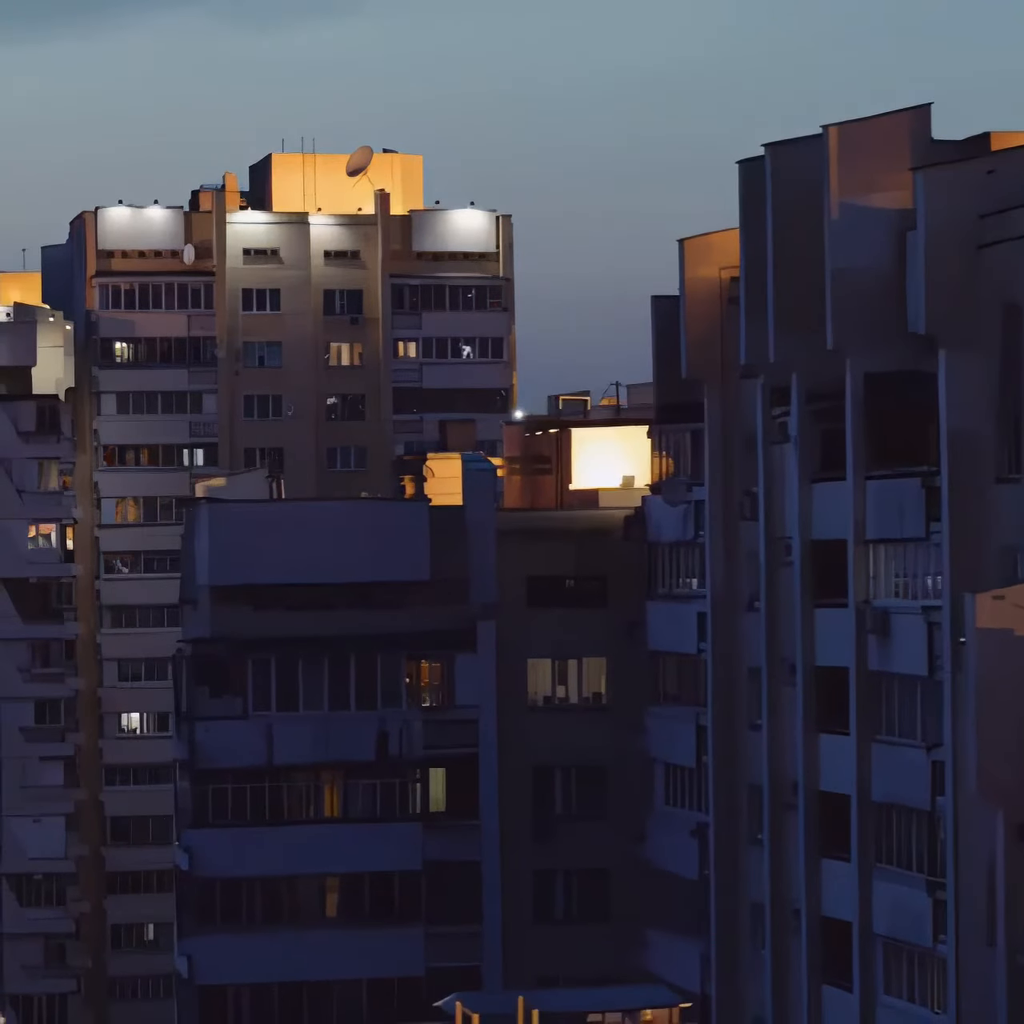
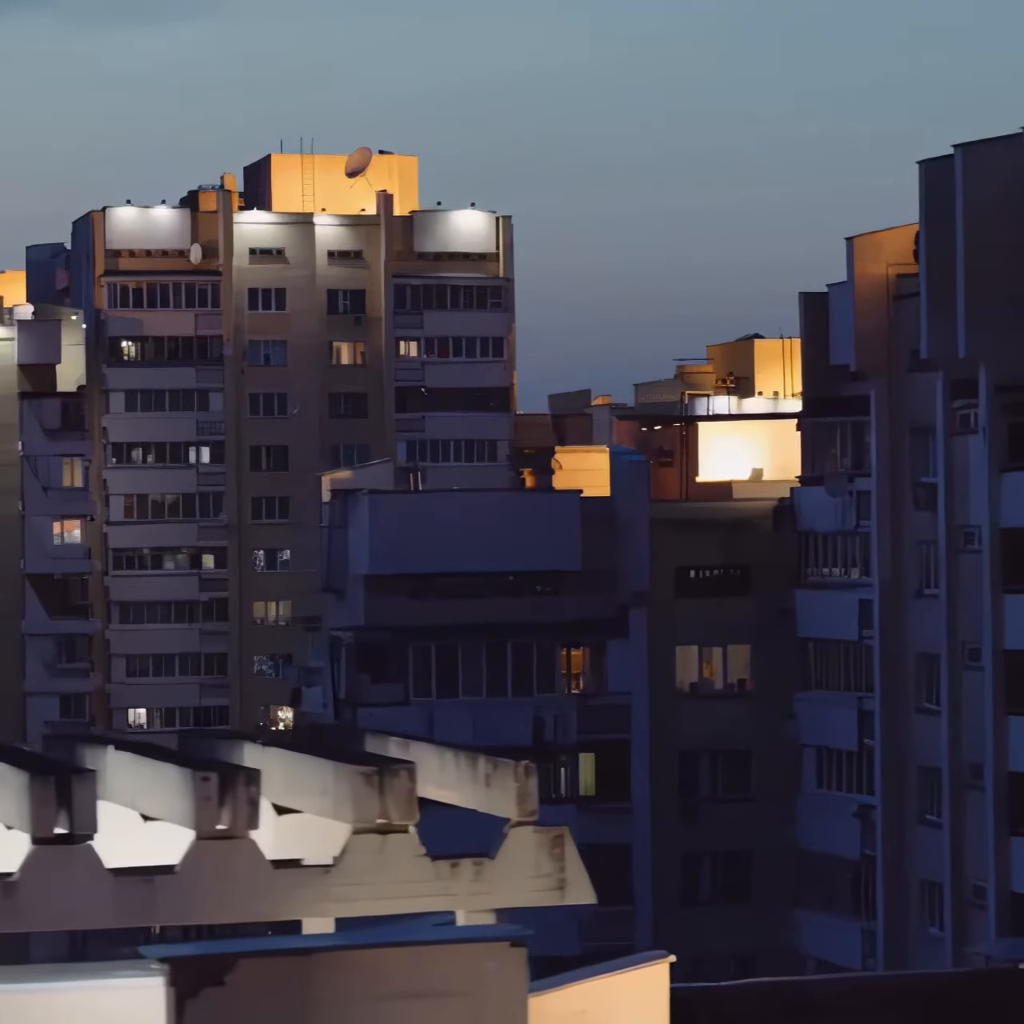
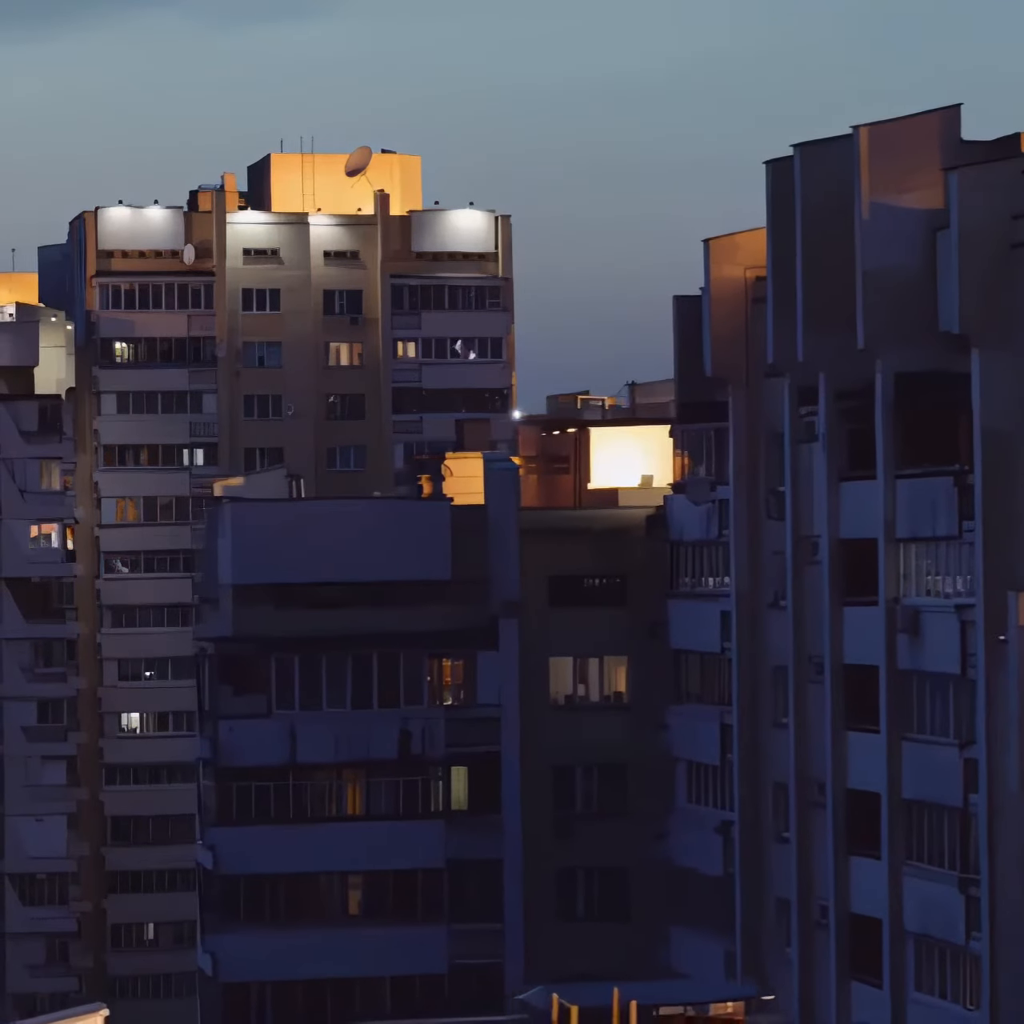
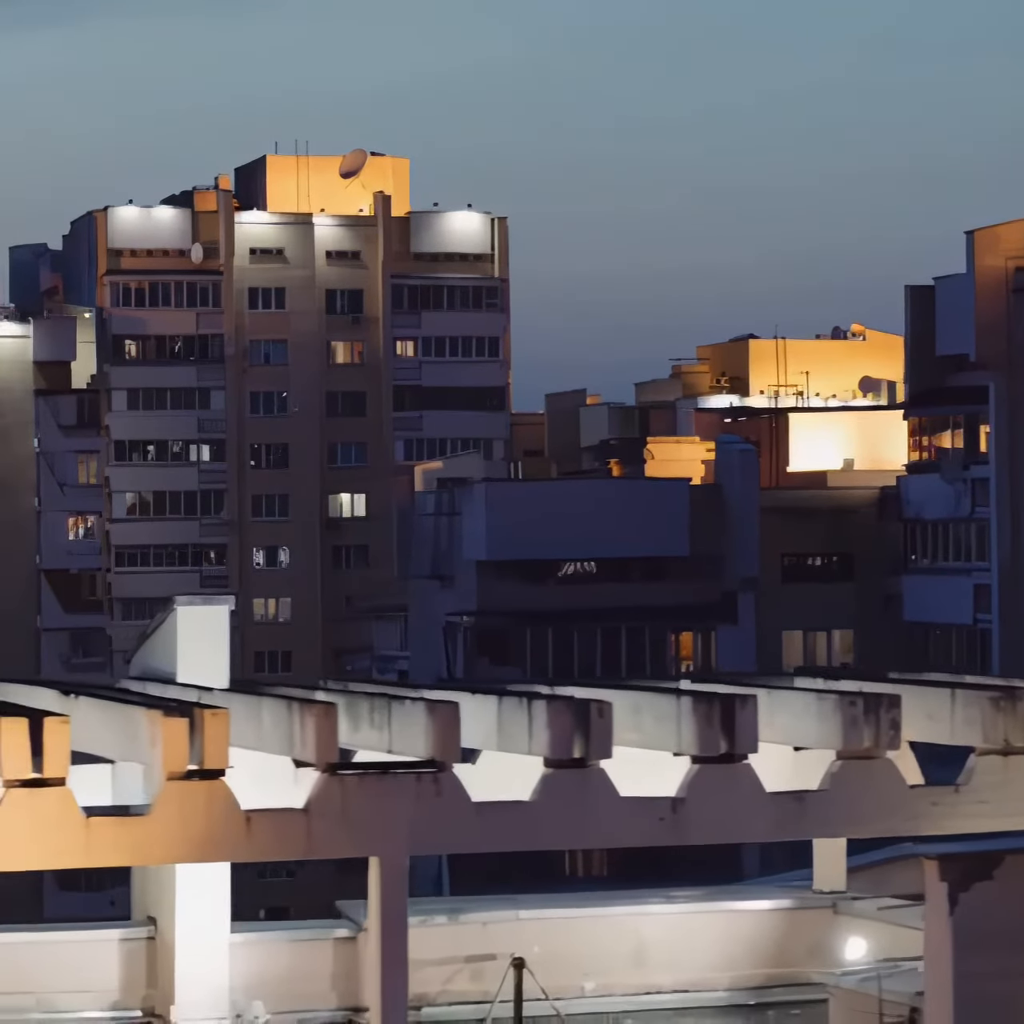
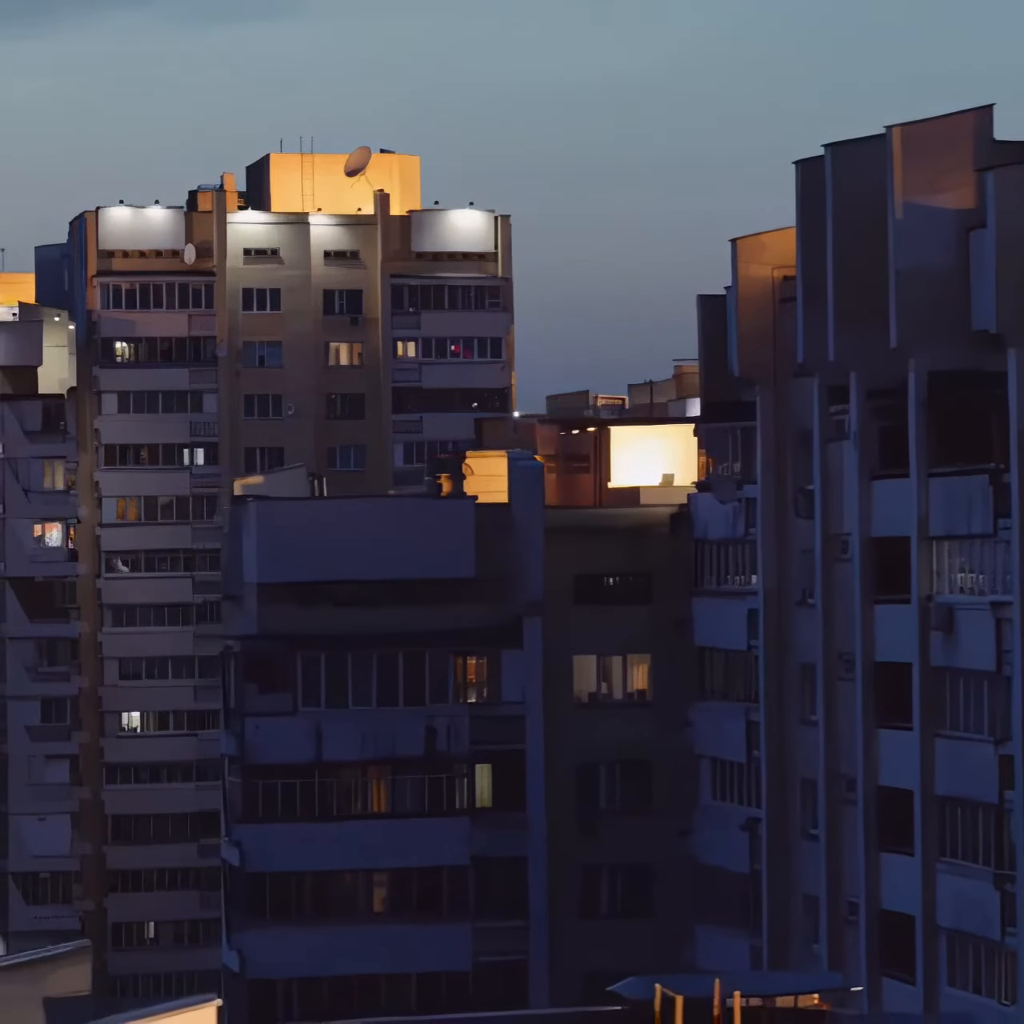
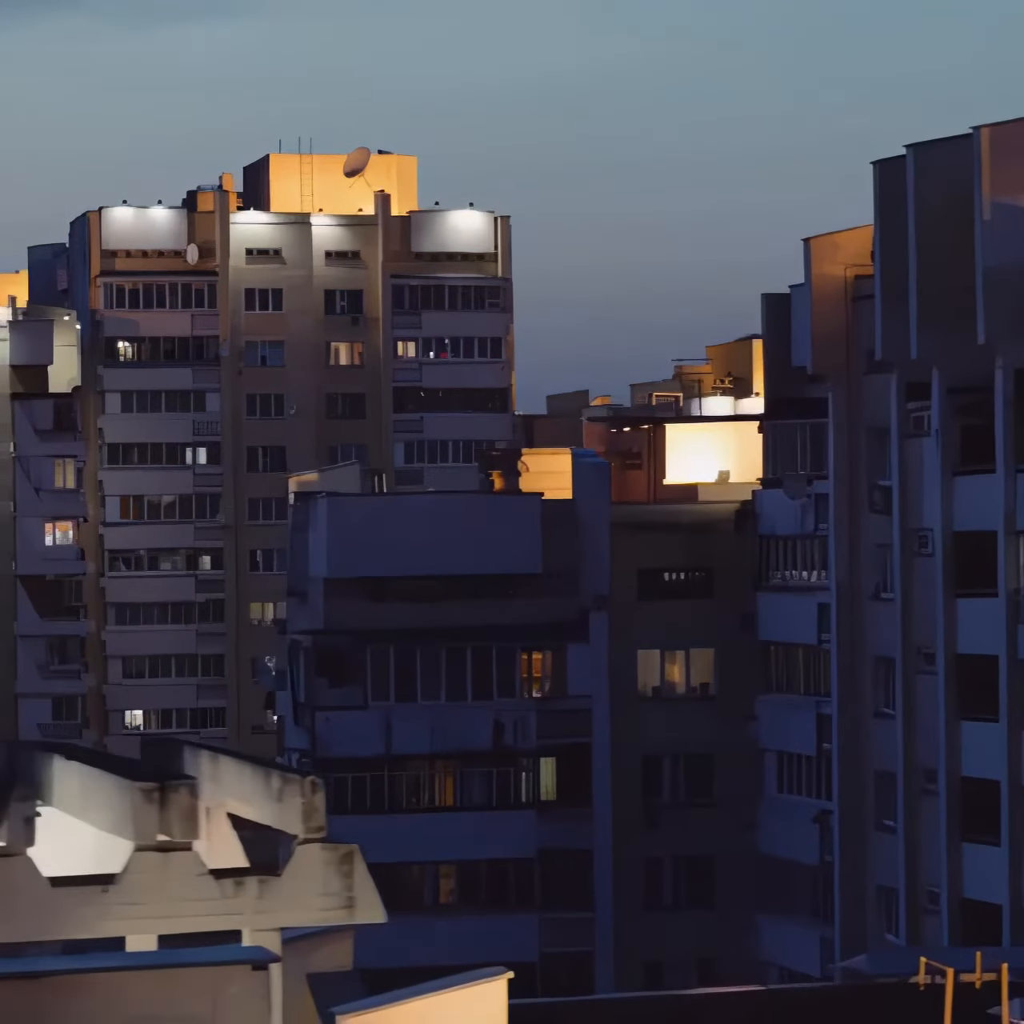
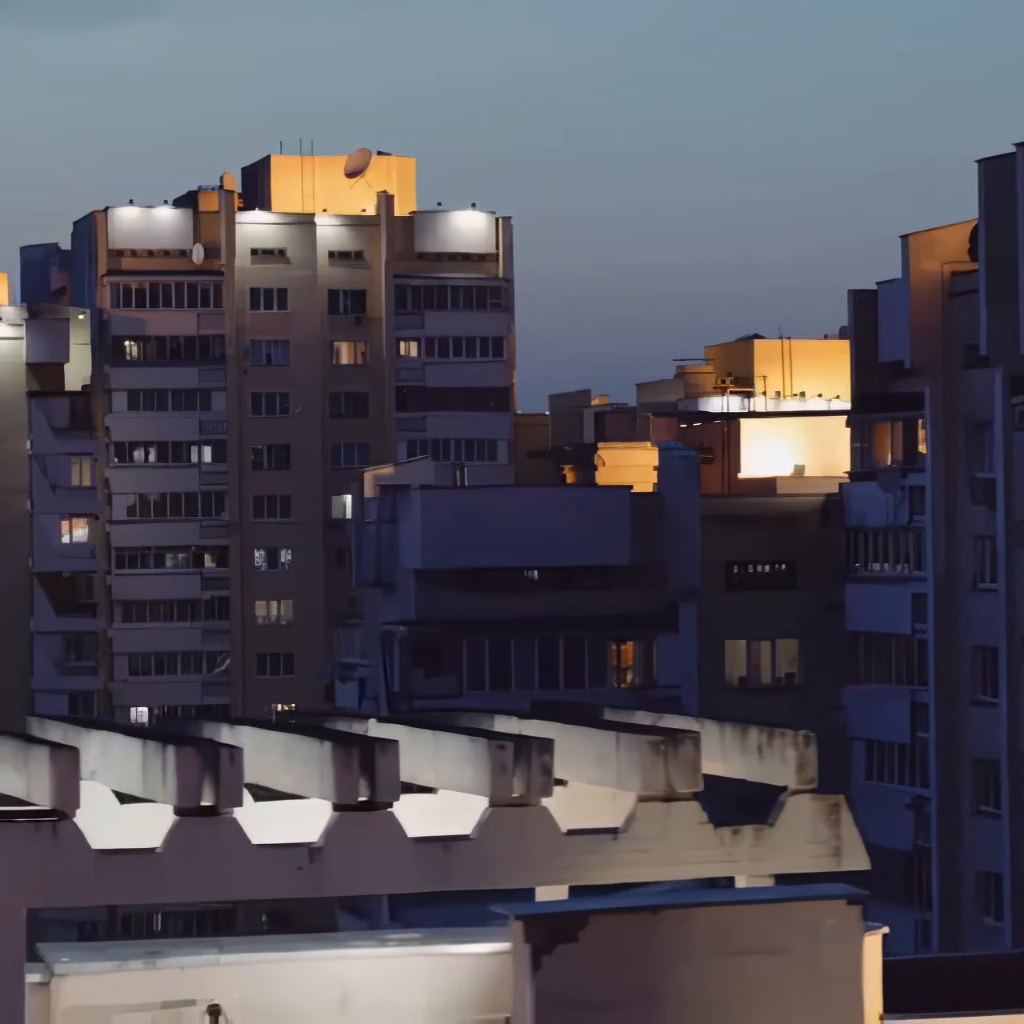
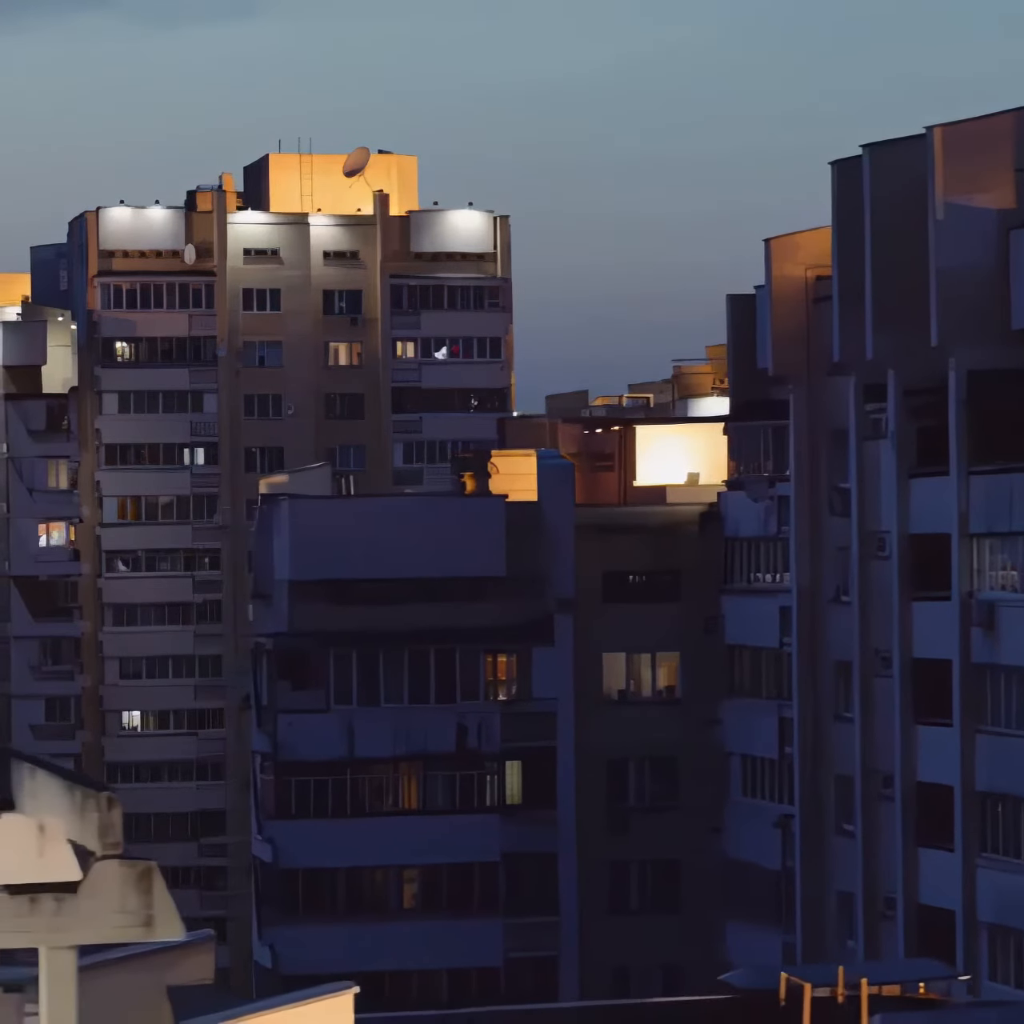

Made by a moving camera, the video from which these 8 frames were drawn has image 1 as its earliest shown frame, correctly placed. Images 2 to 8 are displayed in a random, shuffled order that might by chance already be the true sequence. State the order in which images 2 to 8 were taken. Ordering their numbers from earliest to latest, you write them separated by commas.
3, 5, 8, 6, 2, 7, 4
